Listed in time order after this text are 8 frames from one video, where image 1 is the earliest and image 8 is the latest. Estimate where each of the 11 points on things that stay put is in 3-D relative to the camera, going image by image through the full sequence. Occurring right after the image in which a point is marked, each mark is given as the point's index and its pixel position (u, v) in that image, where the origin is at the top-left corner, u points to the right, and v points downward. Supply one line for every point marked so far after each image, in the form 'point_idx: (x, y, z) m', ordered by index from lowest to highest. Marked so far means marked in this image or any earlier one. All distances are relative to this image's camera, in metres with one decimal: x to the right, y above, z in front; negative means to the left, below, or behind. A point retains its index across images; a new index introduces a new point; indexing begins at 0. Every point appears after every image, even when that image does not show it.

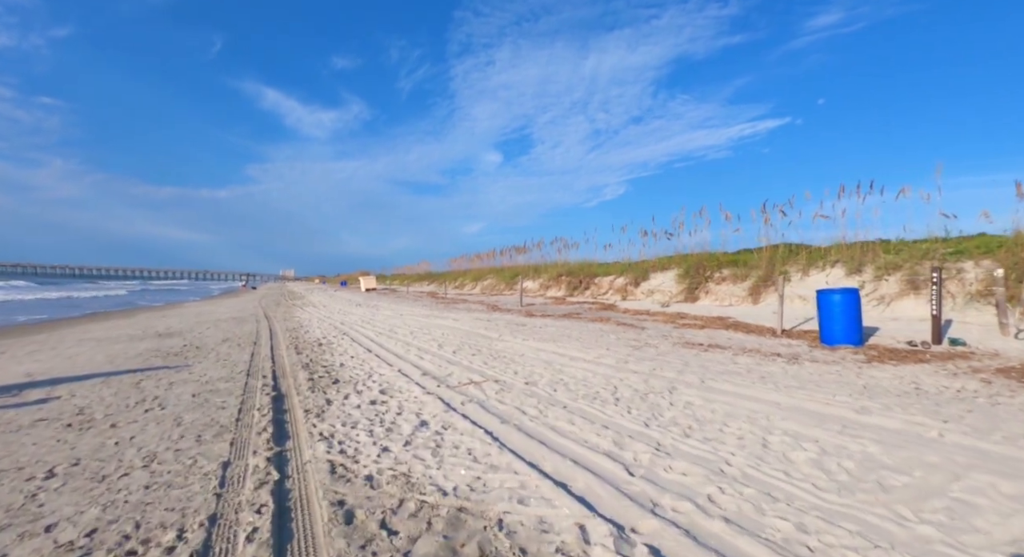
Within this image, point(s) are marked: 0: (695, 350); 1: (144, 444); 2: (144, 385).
0: (+3.1, -1.2, +7.4) m
1: (-3.2, -1.4, +3.8) m
2: (-4.9, -1.4, +5.8) m
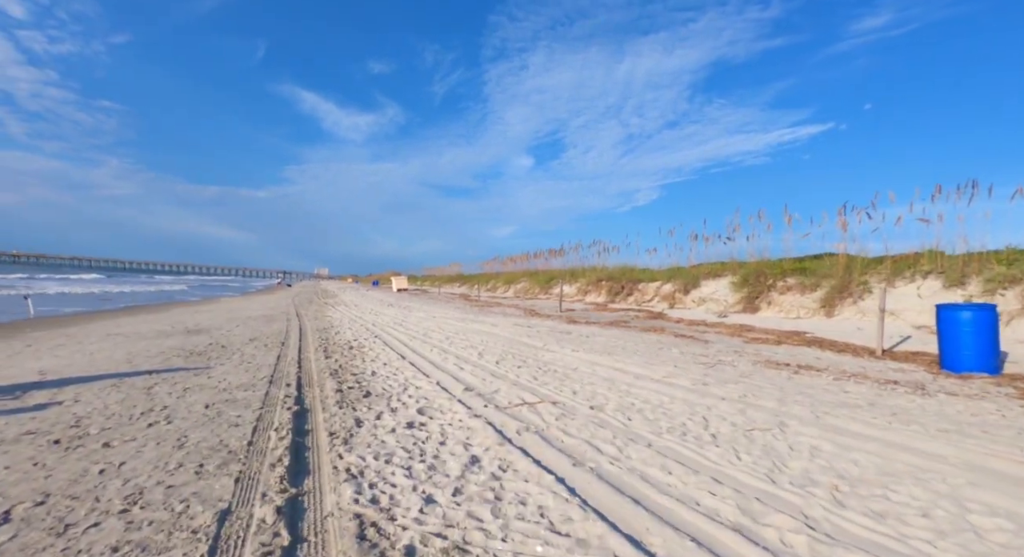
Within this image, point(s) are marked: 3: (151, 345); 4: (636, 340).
0: (+3.9, -1.3, +6.3) m
1: (-2.7, -1.4, +3.1) m
2: (-4.2, -1.3, +5.2) m
3: (-7.5, -1.4, +9.1) m
4: (+2.6, -1.3, +9.4) m
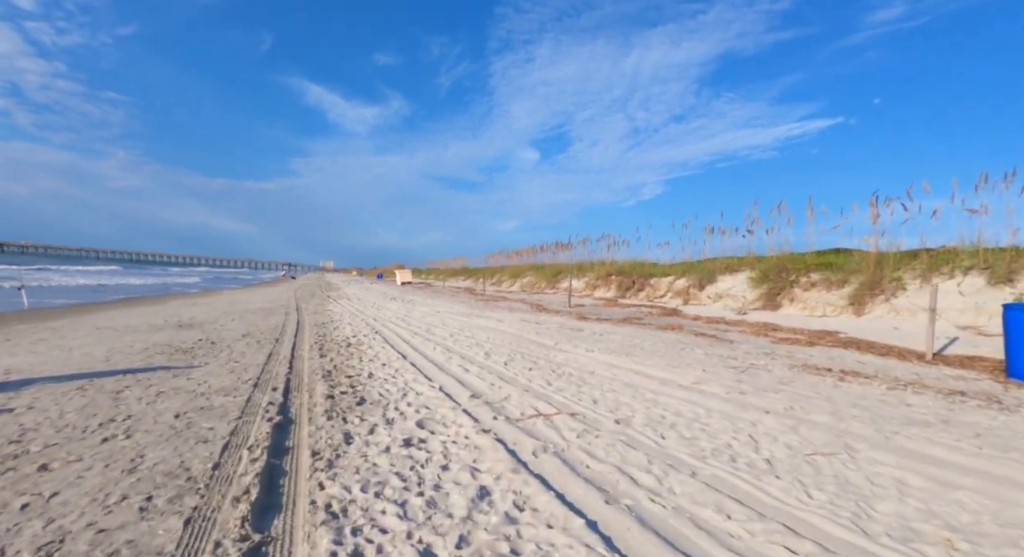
0: (+4.0, -1.3, +5.6) m
1: (-2.5, -1.3, +2.5) m
2: (-4.1, -1.2, +4.6) m
3: (-7.3, -1.2, +8.5) m
4: (+2.8, -1.2, +8.8) m
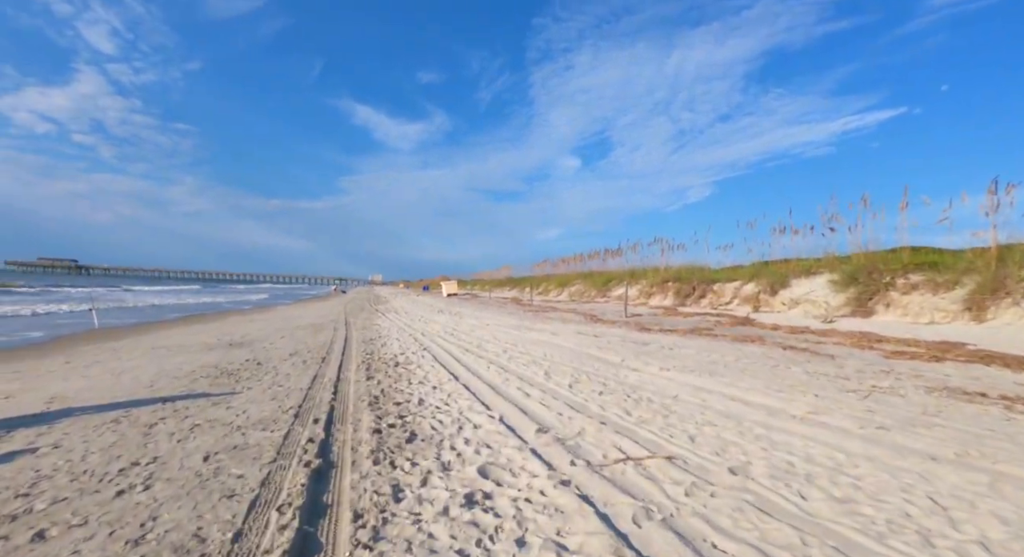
0: (+4.8, -1.3, +4.4) m
1: (-2.1, -1.5, +1.9) m
2: (-3.4, -1.5, +4.2) m
3: (-6.2, -1.6, +8.4) m
4: (+3.9, -1.3, +7.6) m
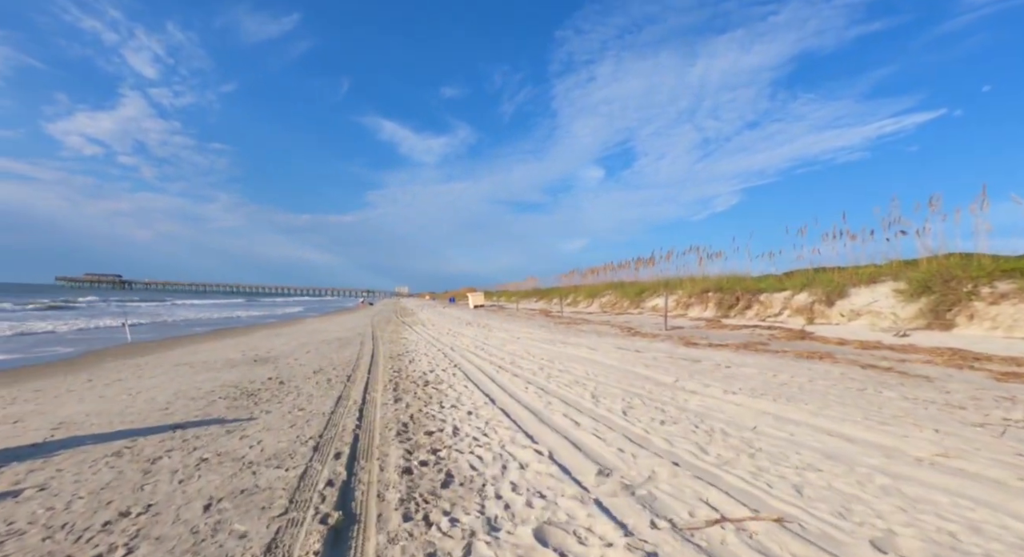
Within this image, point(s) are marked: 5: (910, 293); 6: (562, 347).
0: (+5.2, -1.3, +3.4) m
1: (-1.7, -1.5, +1.3) m
2: (-2.9, -1.6, +3.6) m
3: (-5.5, -1.8, +8.0) m
4: (+4.5, -1.5, +6.7) m
5: (+9.8, -0.3, +10.9) m
6: (+1.3, -1.8, +11.5) m
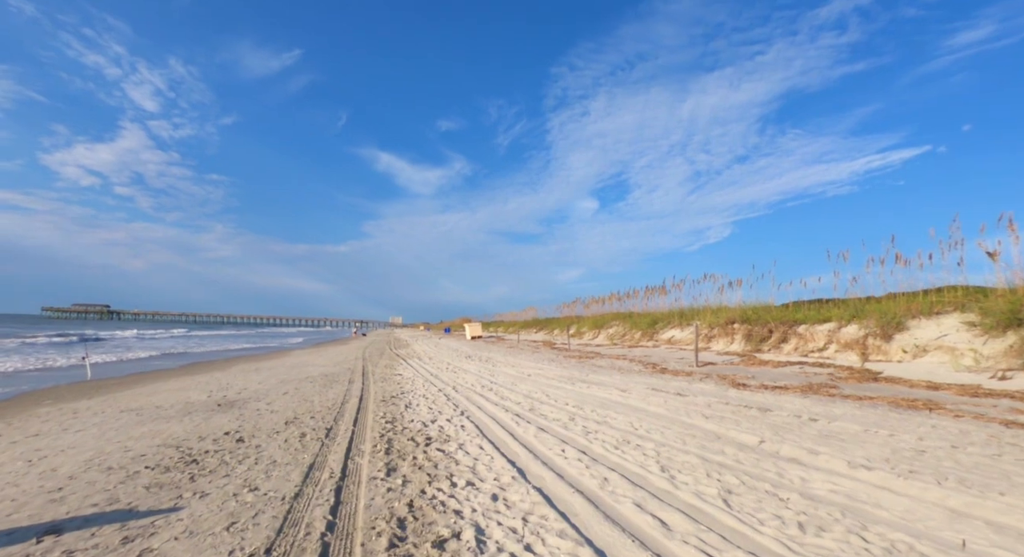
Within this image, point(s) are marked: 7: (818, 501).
0: (+5.6, -1.4, +1.8) m
1: (-1.3, -1.4, -0.4) m
2: (-2.5, -1.7, +1.9) m
3: (-5.2, -2.2, +6.2) m
4: (+4.9, -1.8, +5.1) m
5: (+10.1, -0.9, +9.4) m
6: (+1.6, -2.4, +9.8) m
7: (+2.4, -1.8, +3.5) m
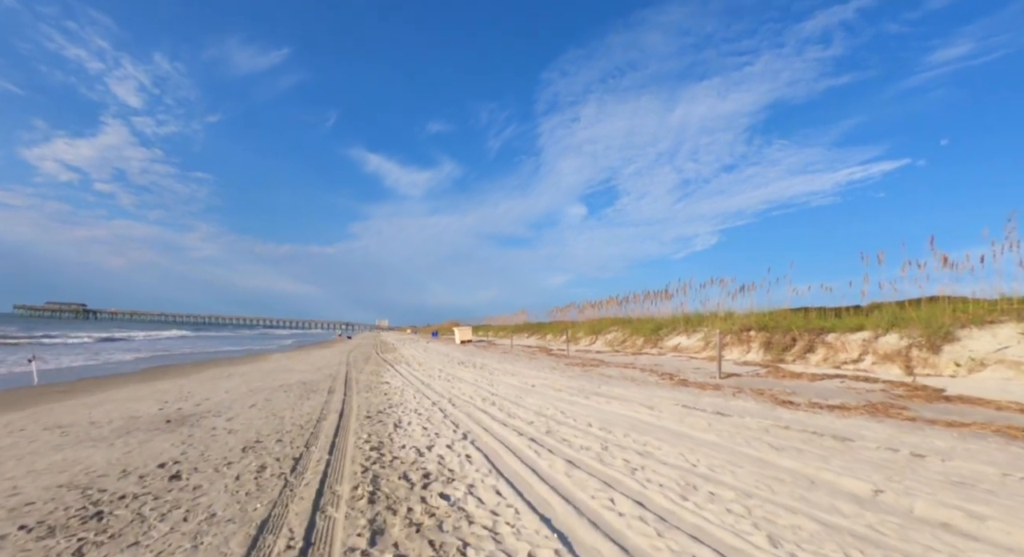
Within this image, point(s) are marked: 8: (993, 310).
0: (+6.0, -1.4, +0.6) m
1: (-0.9, -1.3, -1.8) m
2: (-2.2, -1.5, +0.5) m
3: (-4.9, -2.0, +4.7) m
4: (+5.1, -1.7, +3.8) m
5: (+10.3, -1.0, +8.3) m
6: (+1.8, -2.4, +8.5) m
7: (+2.8, -1.7, +2.2) m
8: (+10.8, -0.6, +9.9) m
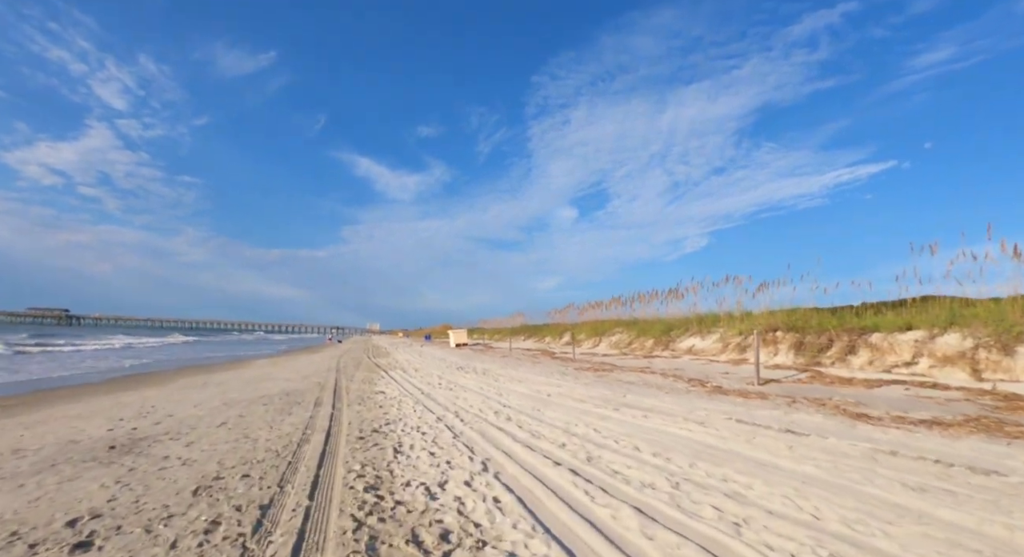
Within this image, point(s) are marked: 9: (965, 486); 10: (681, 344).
0: (+6.5, -1.2, -0.7) m
1: (-0.4, -1.1, -3.2) m
2: (-1.7, -1.3, -0.9) m
3: (-4.5, -1.9, +3.2) m
4: (+5.5, -1.6, +2.6) m
5: (+10.6, -0.9, +7.2) m
6: (+2.1, -2.3, +7.2) m
7: (+3.2, -1.5, +0.9) m
8: (+11.1, -0.5, +8.8) m
9: (+3.9, -1.8, +3.8) m
10: (+7.0, -2.7, +18.2) m
